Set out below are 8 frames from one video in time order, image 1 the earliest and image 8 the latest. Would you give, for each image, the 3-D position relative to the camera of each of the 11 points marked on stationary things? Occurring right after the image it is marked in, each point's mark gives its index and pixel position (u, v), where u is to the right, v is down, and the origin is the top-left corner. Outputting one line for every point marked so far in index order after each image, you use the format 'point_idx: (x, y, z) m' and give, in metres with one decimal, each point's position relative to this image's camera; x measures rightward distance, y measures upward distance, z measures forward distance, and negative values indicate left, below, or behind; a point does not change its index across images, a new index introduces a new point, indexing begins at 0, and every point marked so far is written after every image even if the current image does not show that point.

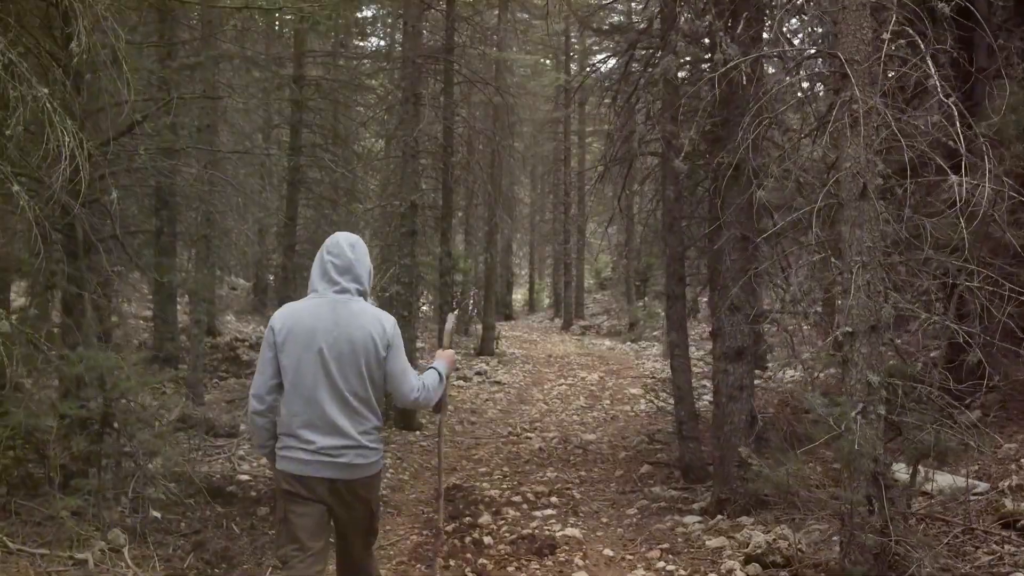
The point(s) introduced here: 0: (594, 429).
0: (+1.1, -1.9, +9.7) m
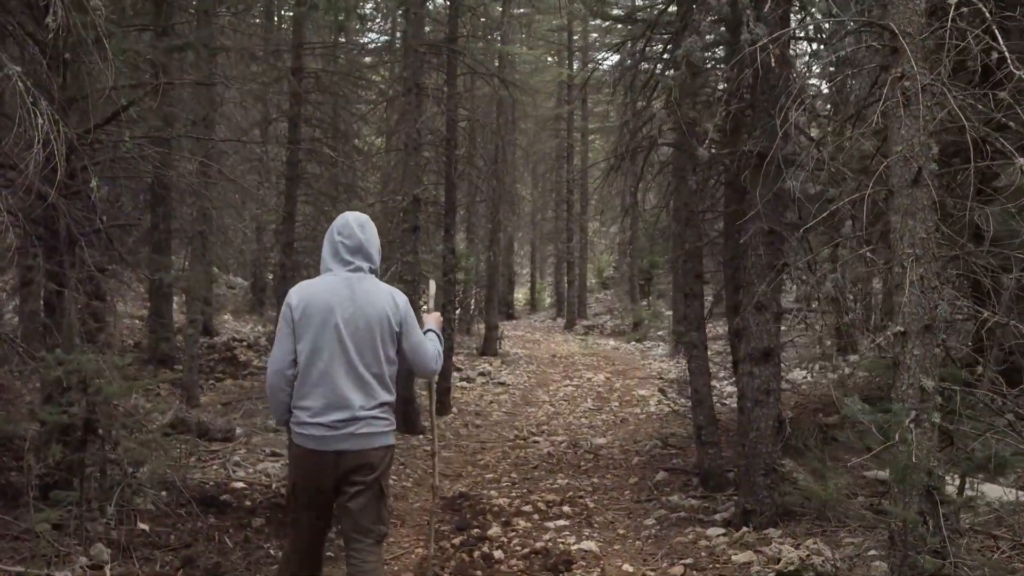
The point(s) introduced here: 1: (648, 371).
0: (+1.2, -1.9, +9.3) m
1: (+2.9, -1.8, +15.7) m
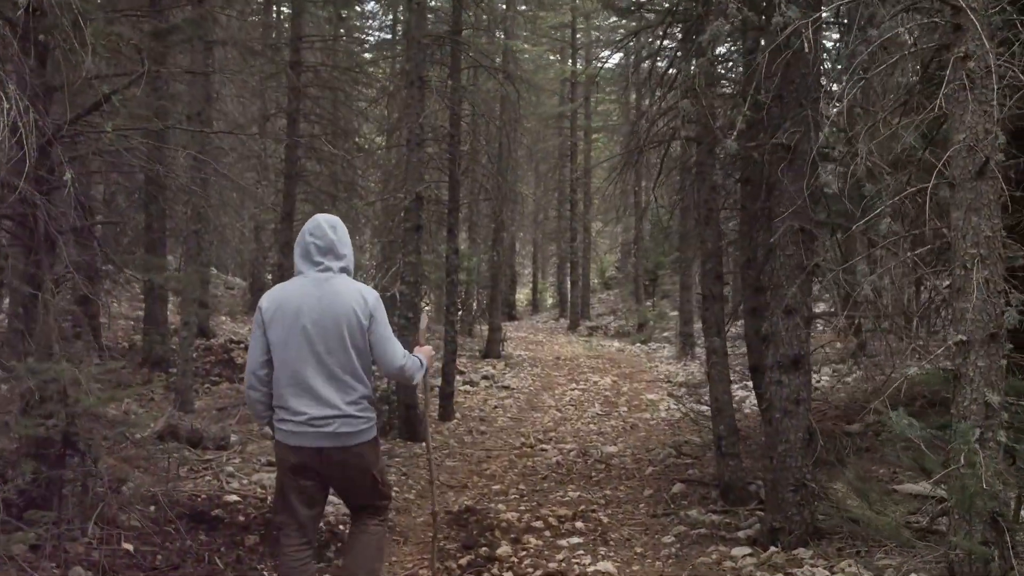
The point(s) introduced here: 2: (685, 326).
0: (+1.2, -1.9, +8.9) m
1: (+3.0, -1.8, +15.3) m
2: (+4.2, -0.9, +17.7) m
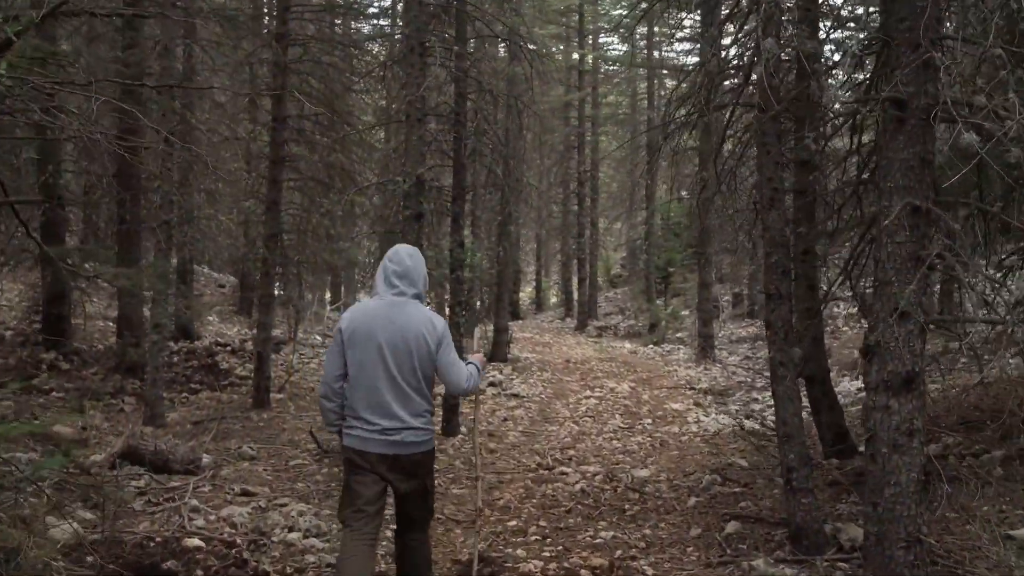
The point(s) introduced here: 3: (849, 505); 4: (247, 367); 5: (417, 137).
0: (+1.4, -1.8, +7.8) m
1: (+3.2, -1.8, +14.2) m
2: (+4.3, -0.9, +16.6) m
3: (+2.6, -1.7, +5.6) m
4: (-4.7, -1.4, +12.9) m
5: (-1.0, +1.6, +7.7) m
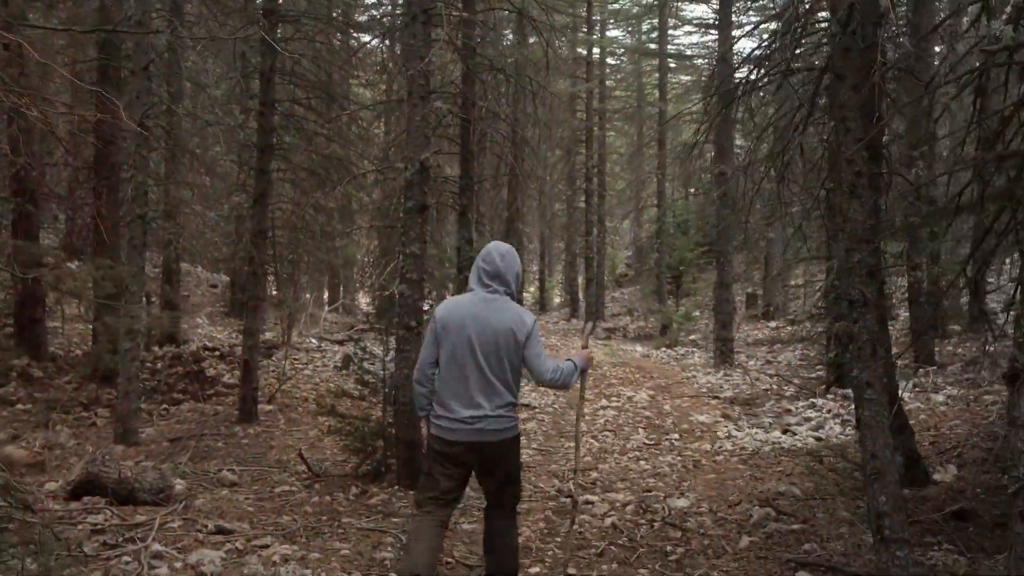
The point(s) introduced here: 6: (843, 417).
0: (+1.6, -1.9, +6.9) m
1: (+3.3, -1.8, +13.3) m
2: (+4.5, -0.9, +15.6) m
3: (+2.8, -1.7, +4.7) m
4: (-4.5, -1.4, +11.9) m
5: (-0.8, +1.6, +6.7) m
6: (+4.3, -1.7, +9.3) m
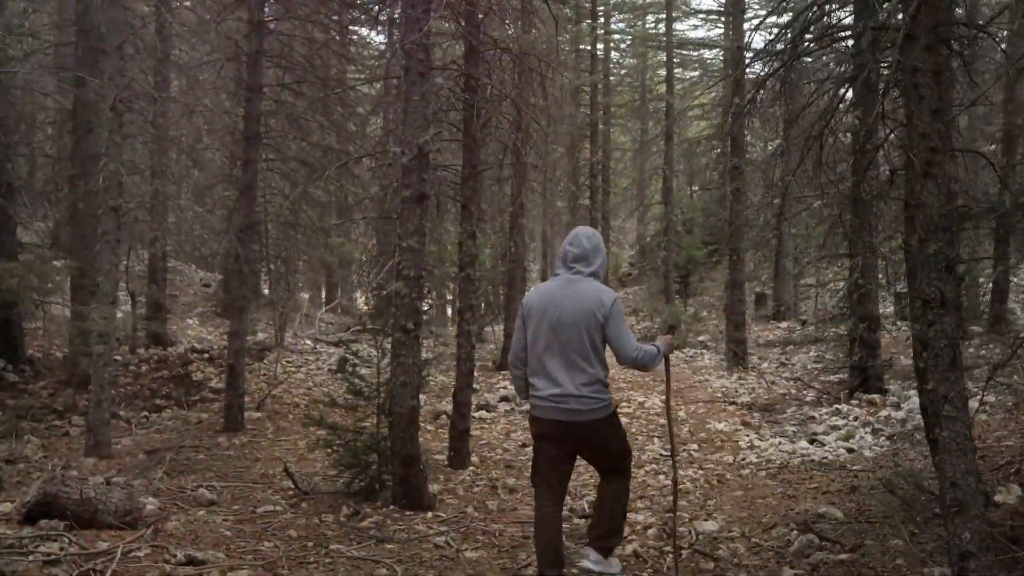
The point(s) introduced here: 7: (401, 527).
0: (+1.6, -1.9, +6.2) m
1: (+3.4, -1.8, +12.6) m
2: (+4.6, -0.9, +15.0) m
3: (+2.8, -1.7, +4.0) m
4: (-4.5, -1.4, +11.3) m
5: (-0.8, +1.6, +6.1) m
6: (+4.3, -1.6, +8.7) m
7: (-0.9, -1.9, +5.7) m
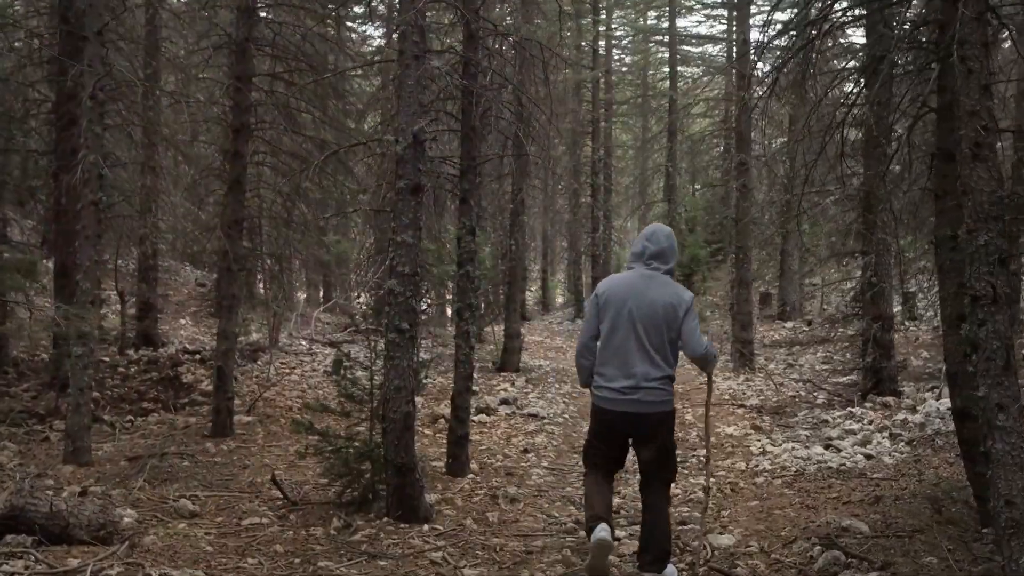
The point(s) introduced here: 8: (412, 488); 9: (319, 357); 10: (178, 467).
0: (+1.6, -1.8, +5.8) m
1: (+3.4, -1.7, +12.2) m
2: (+4.6, -0.9, +14.6) m
3: (+2.8, -1.7, +3.7) m
4: (-4.5, -1.4, +10.9) m
5: (-0.8, +1.6, +5.7) m
6: (+4.3, -1.6, +8.3) m
7: (-0.9, -1.8, +5.3) m
8: (-0.8, -1.6, +5.7) m
9: (-3.5, -1.3, +13.2) m
10: (-3.2, -1.7, +7.0) m
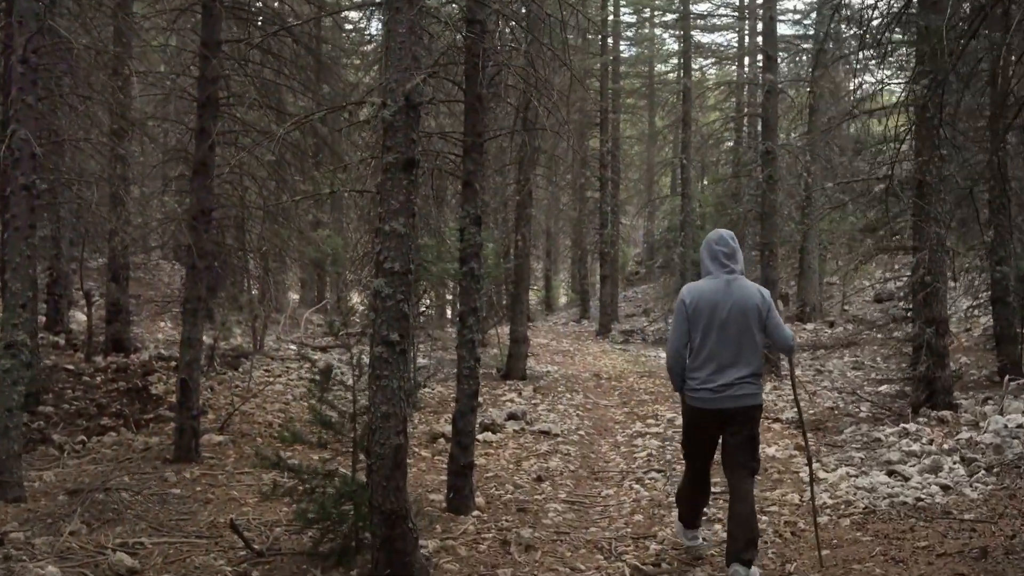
0: (+1.7, -1.8, +4.7) m
1: (+3.5, -1.7, +11.1) m
2: (+4.7, -0.9, +13.5) m
3: (+3.0, -1.7, +2.5) m
4: (-4.3, -1.4, +9.8) m
5: (-0.7, +1.6, +4.5) m
6: (+4.4, -1.6, +7.2) m
7: (-0.8, -1.9, +4.2) m
8: (-0.7, -1.6, +4.6) m
9: (-3.4, -1.3, +12.0) m
10: (-3.1, -1.7, +5.9) m
